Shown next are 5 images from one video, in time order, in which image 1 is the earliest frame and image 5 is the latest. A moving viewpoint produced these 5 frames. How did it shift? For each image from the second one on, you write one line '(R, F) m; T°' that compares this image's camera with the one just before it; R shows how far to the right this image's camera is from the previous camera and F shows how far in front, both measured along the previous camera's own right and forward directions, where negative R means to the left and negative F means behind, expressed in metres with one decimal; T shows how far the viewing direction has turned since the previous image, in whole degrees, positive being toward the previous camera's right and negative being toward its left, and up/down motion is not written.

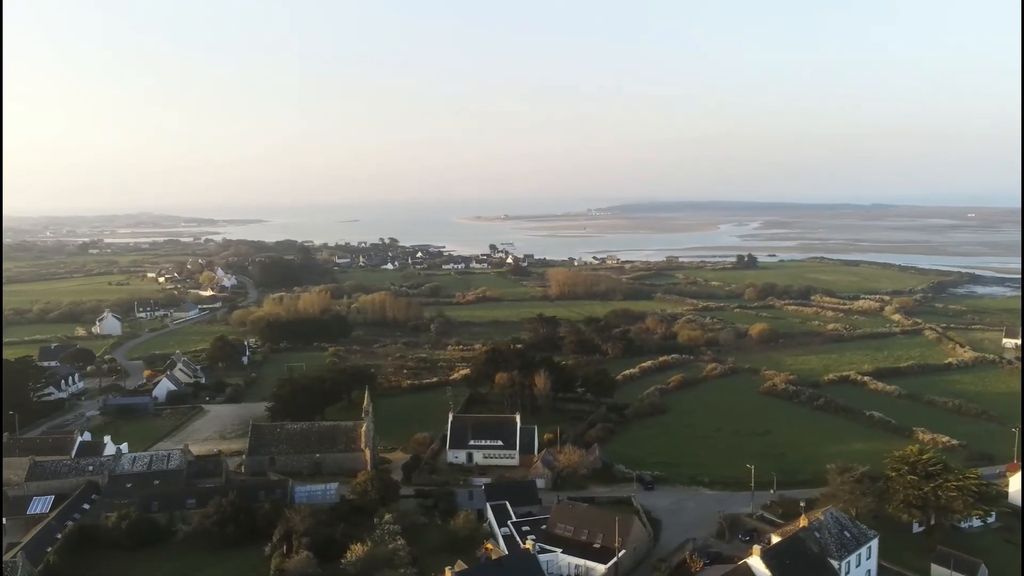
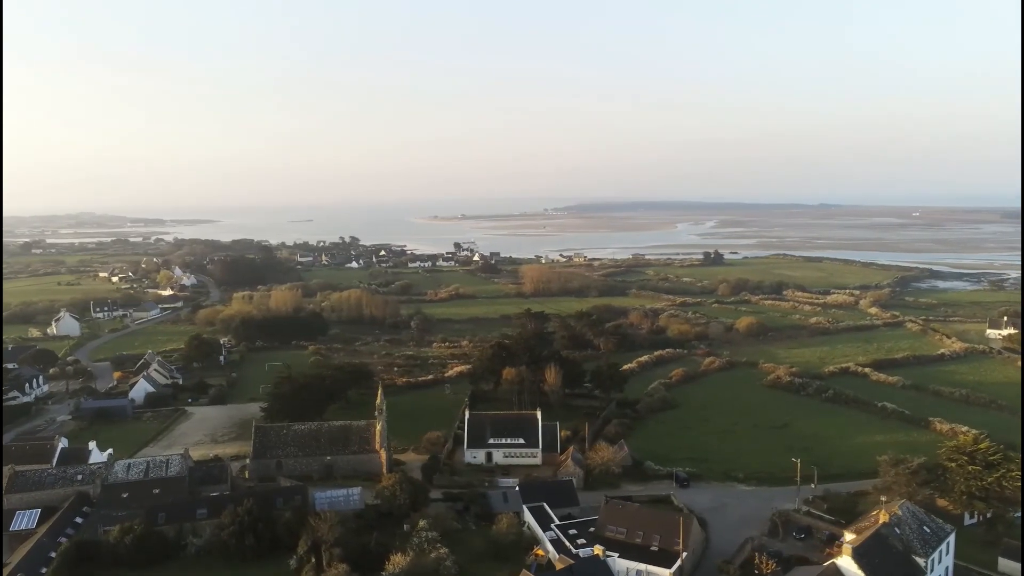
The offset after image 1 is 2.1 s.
(-2.8, +1.9) m; +3°
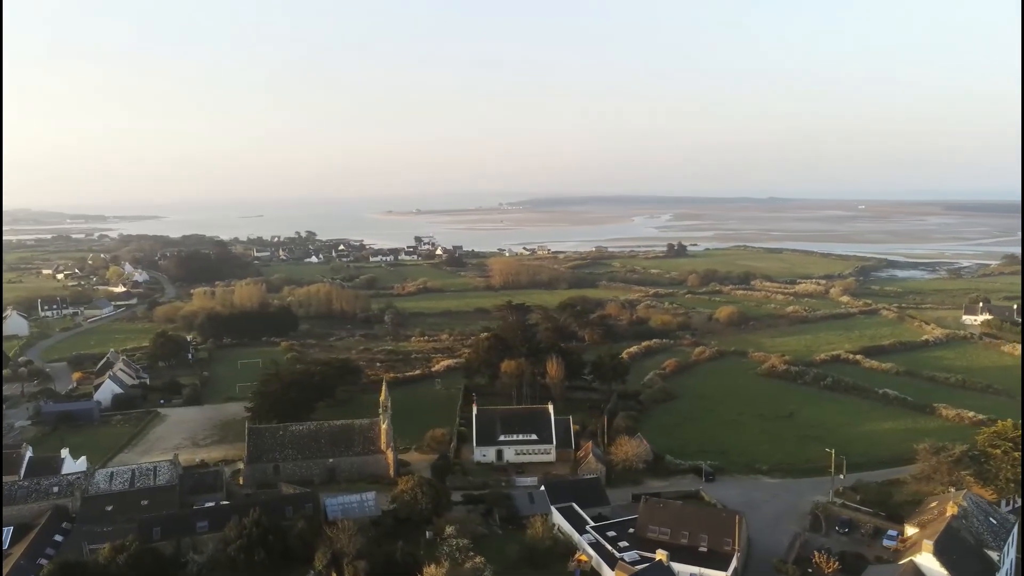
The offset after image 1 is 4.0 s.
(-2.2, +1.9) m; +4°
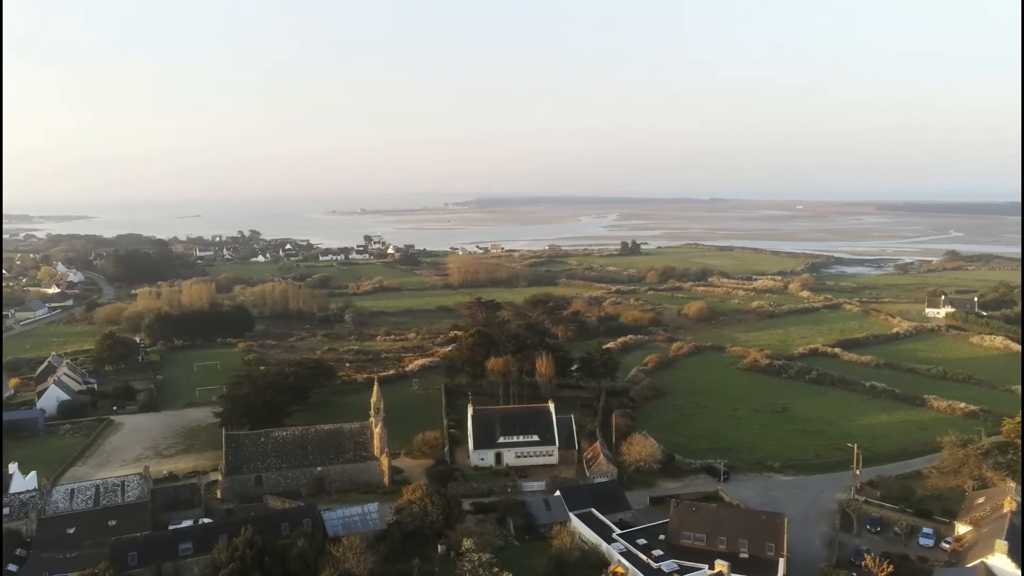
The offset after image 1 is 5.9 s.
(-2.0, +2.0) m; +4°
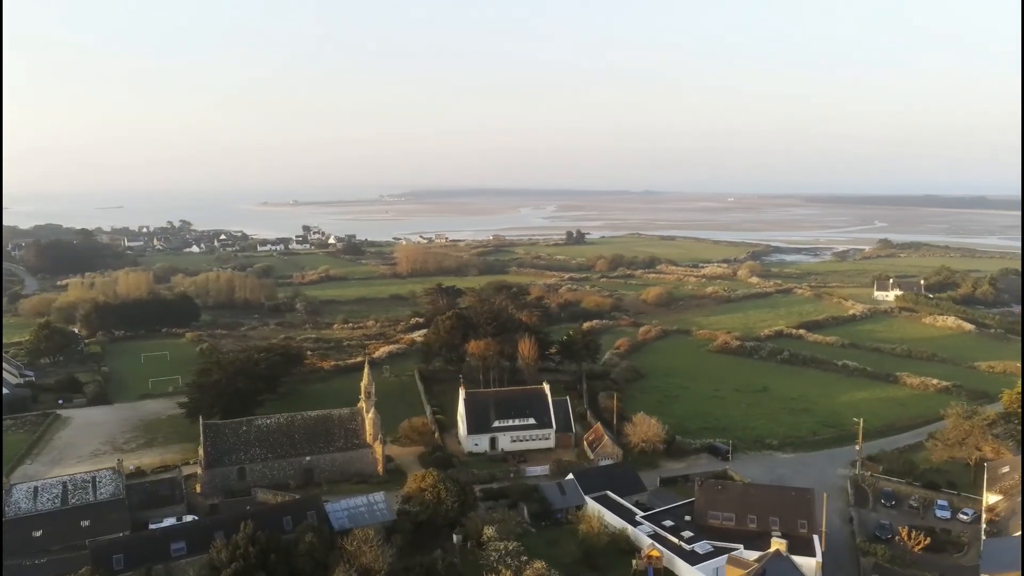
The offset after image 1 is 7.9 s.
(-2.1, +1.3) m; +5°
